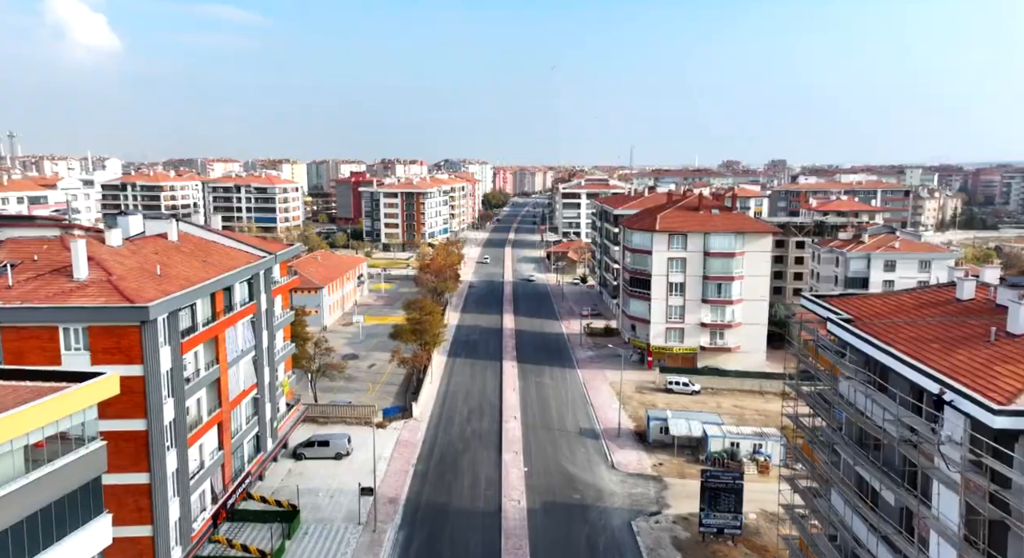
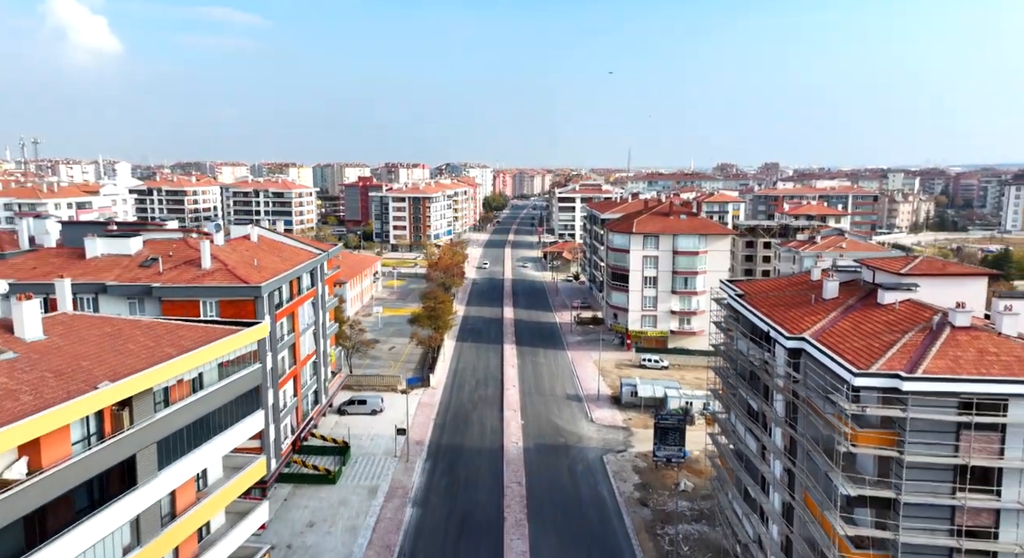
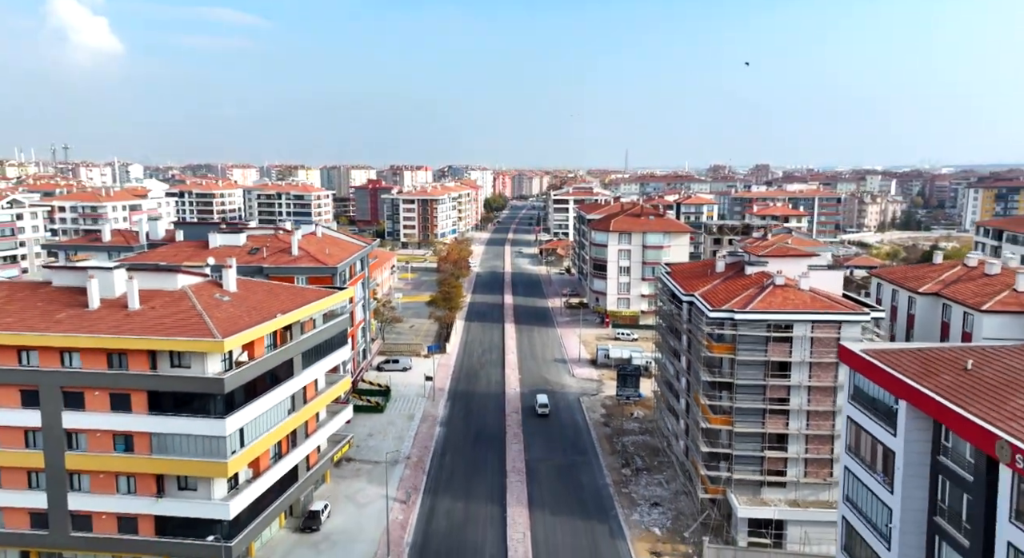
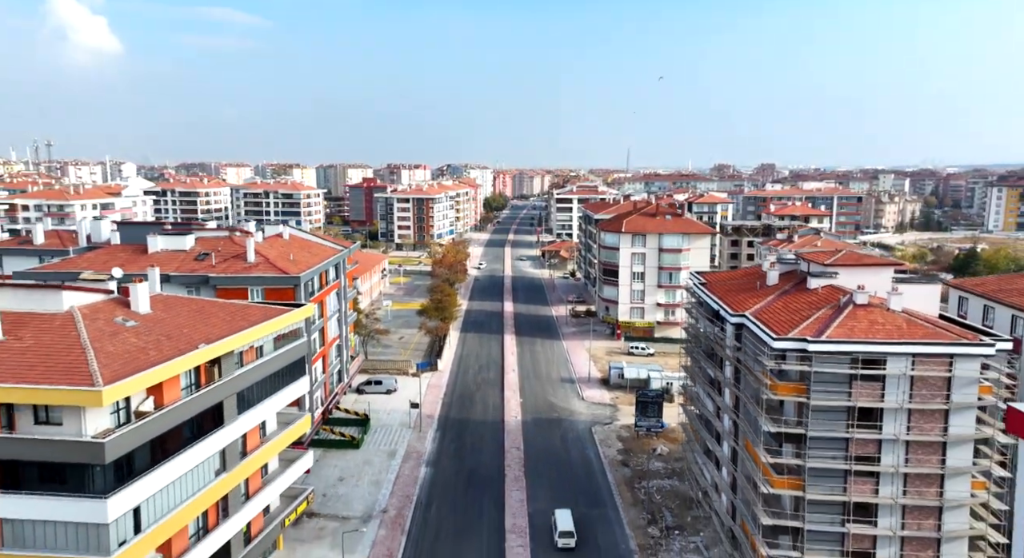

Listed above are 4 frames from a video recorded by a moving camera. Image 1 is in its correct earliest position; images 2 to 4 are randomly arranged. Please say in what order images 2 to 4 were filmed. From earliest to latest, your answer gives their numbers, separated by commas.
2, 4, 3
